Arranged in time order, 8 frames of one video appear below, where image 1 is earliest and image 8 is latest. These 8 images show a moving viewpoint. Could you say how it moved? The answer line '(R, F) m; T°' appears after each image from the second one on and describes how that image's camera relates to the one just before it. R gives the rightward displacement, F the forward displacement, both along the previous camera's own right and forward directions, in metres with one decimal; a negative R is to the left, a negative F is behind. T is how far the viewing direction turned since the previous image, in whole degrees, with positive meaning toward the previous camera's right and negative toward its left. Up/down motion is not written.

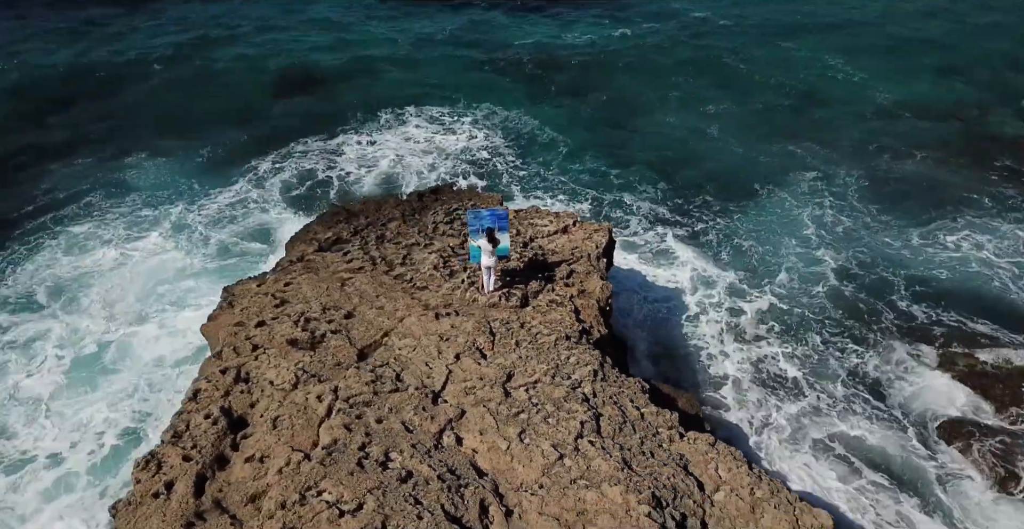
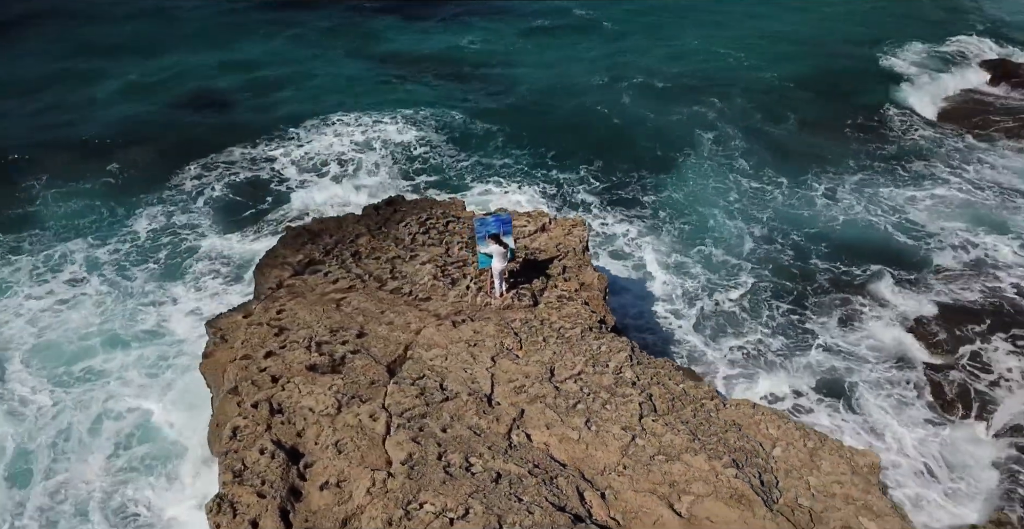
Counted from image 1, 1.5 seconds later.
(-2.5, -0.3) m; +9°
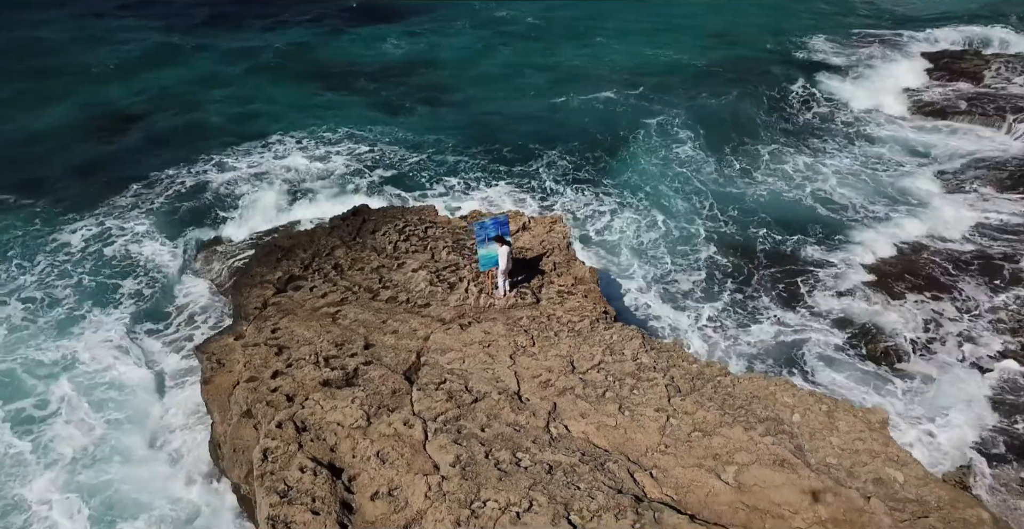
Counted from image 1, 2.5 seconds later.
(-1.7, -0.2) m; +7°
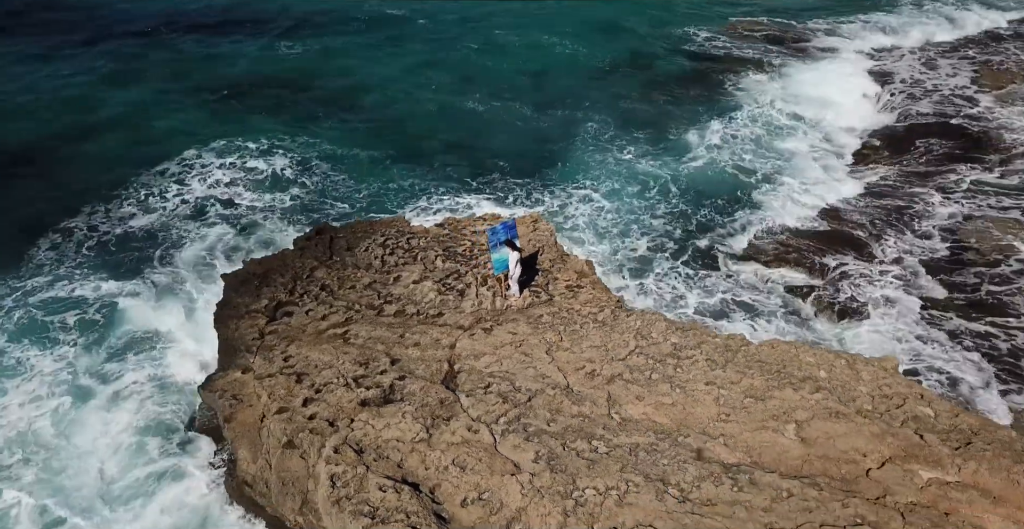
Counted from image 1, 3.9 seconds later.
(-2.6, -0.2) m; +9°
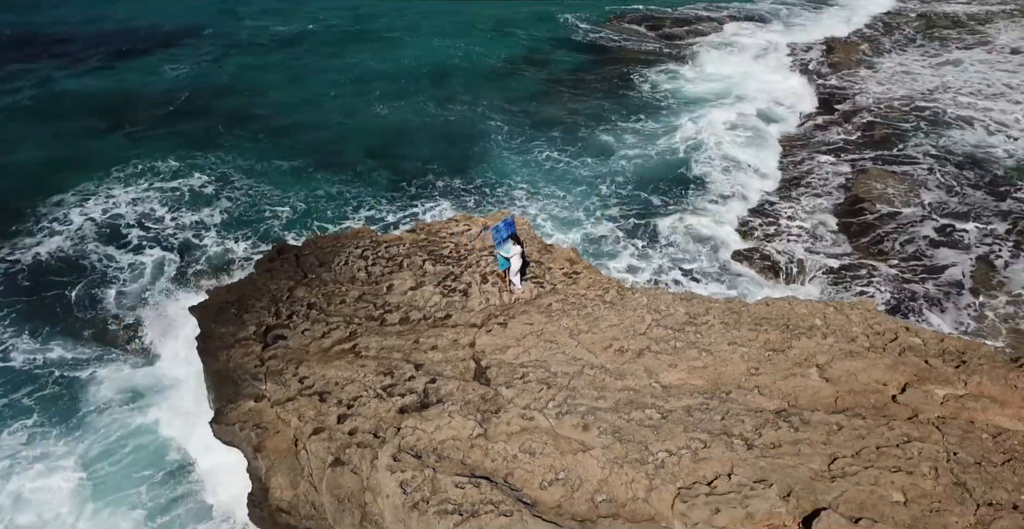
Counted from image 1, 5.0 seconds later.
(-2.6, -0.3) m; +10°
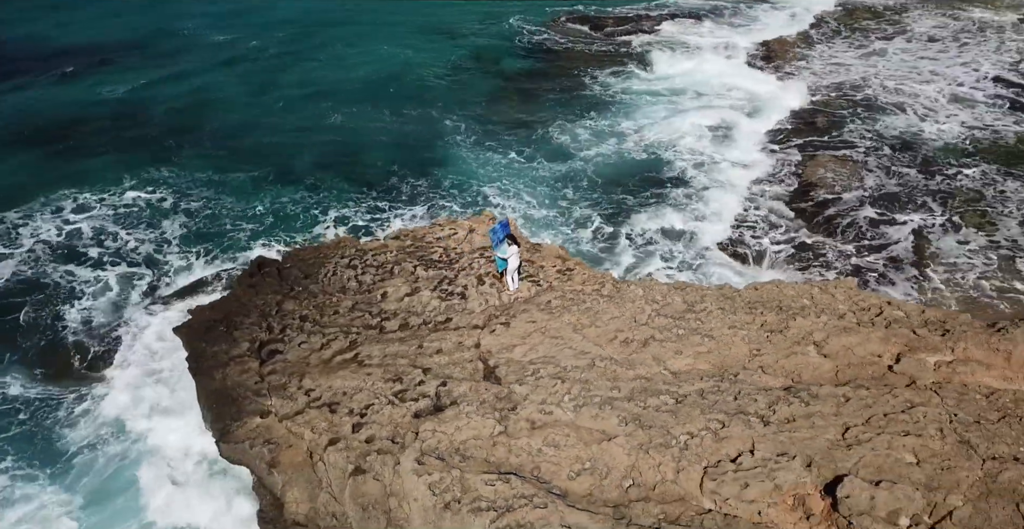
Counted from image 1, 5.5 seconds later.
(-1.2, -0.2) m; +5°
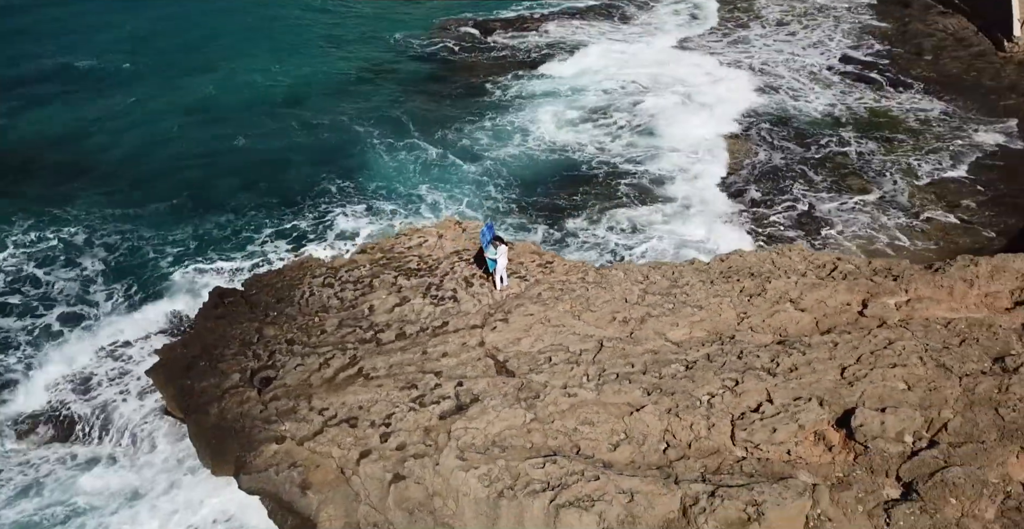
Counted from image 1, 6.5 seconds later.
(-2.4, -0.5) m; +9°
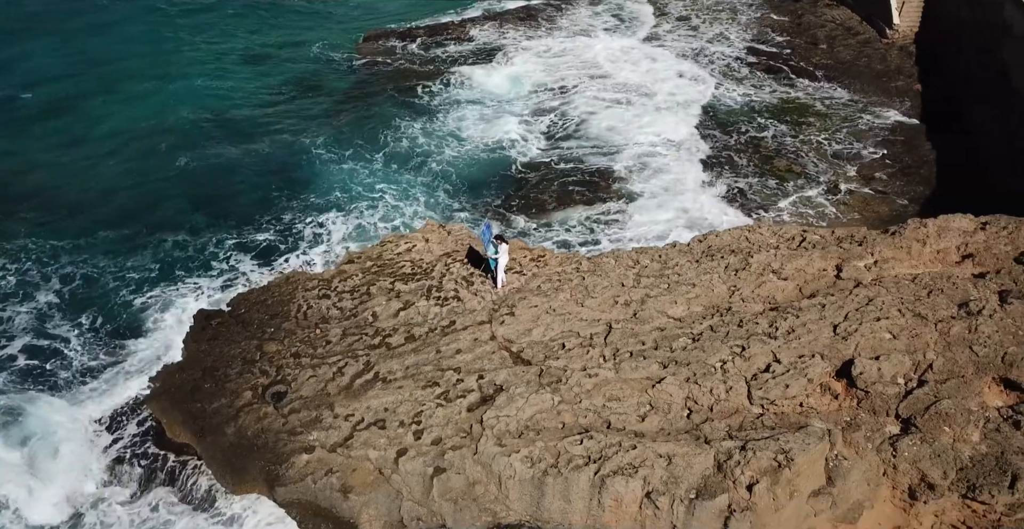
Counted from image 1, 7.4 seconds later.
(-2.0, -0.7) m; +7°
